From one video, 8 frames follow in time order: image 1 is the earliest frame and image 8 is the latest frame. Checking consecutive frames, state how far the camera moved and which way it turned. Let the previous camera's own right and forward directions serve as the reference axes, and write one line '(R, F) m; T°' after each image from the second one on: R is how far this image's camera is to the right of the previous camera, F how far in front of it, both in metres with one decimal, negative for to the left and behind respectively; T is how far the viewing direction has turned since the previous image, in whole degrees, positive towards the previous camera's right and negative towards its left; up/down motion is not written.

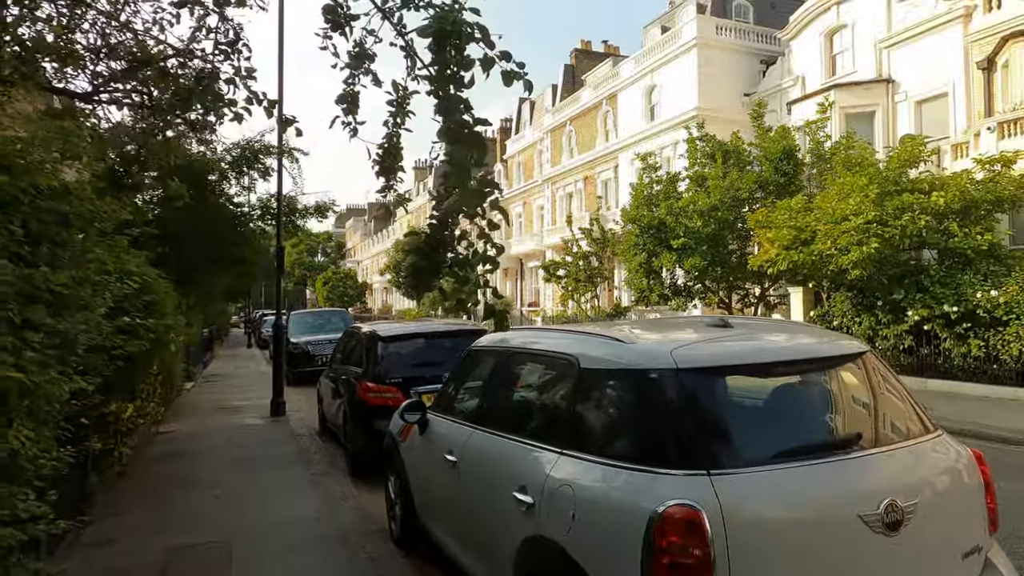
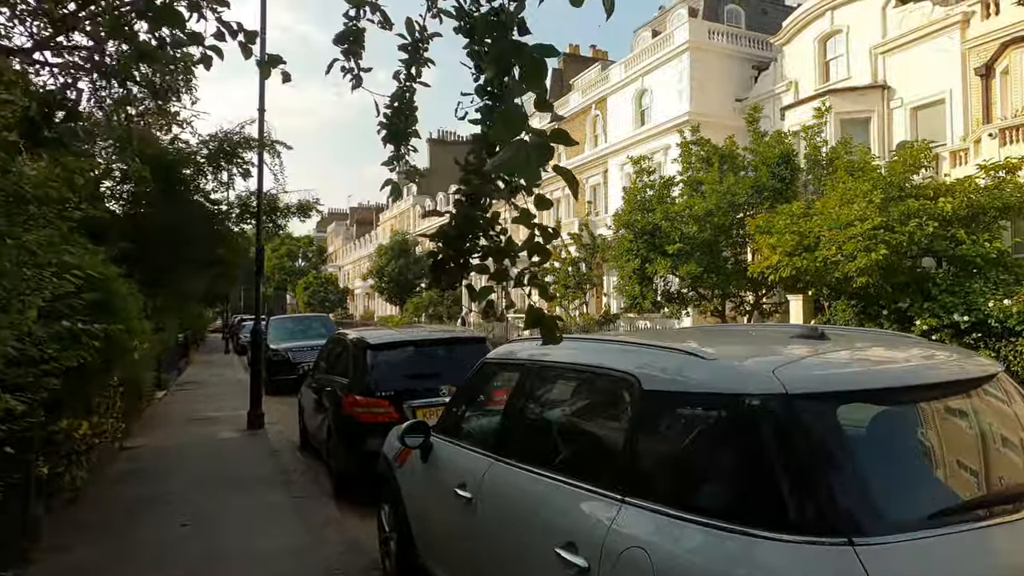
(-0.2, +0.6) m; +2°
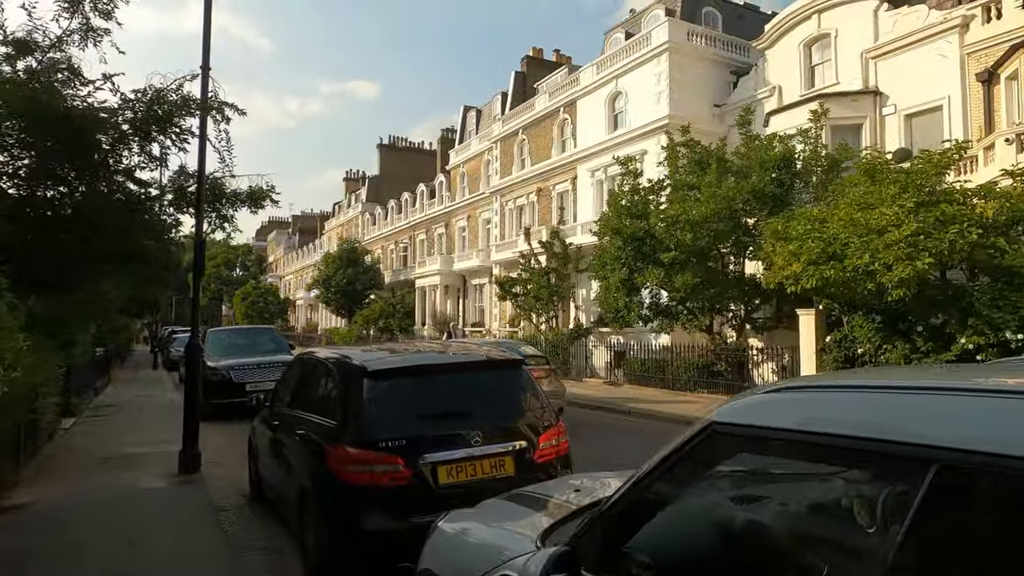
(-0.8, +1.9) m; +5°
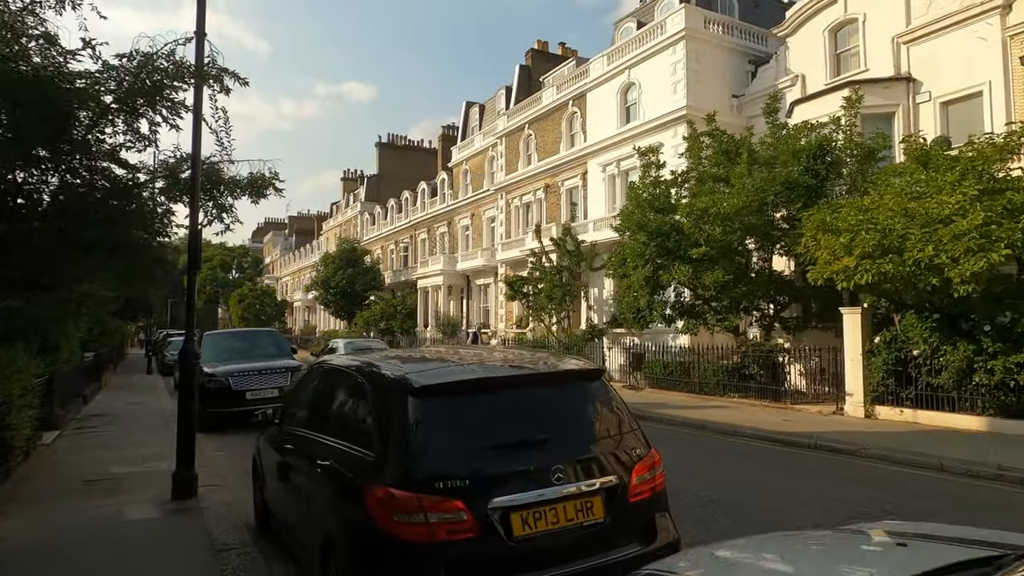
(-0.5, +1.0) m; 0°
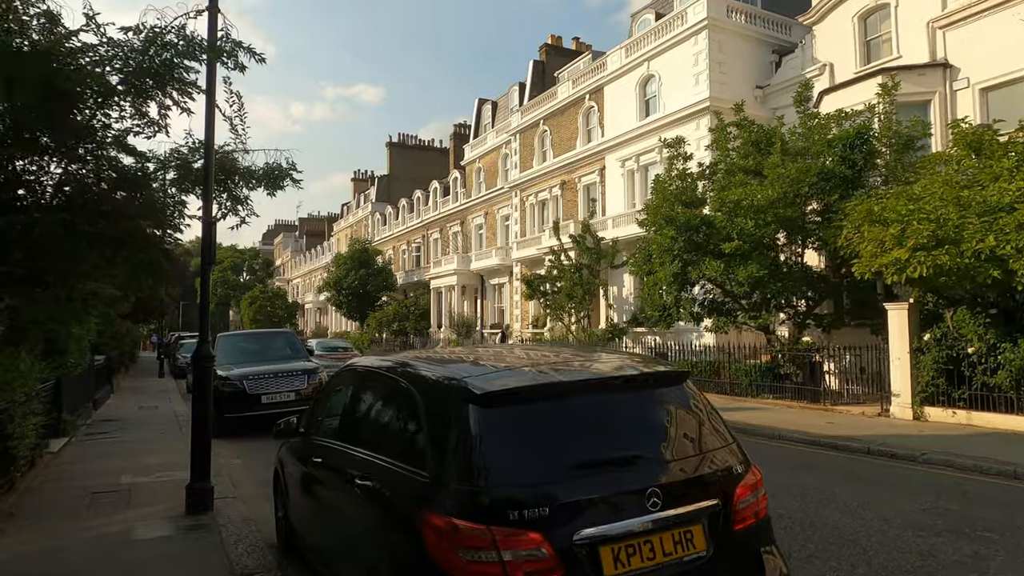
(-0.3, +0.6) m; -1°
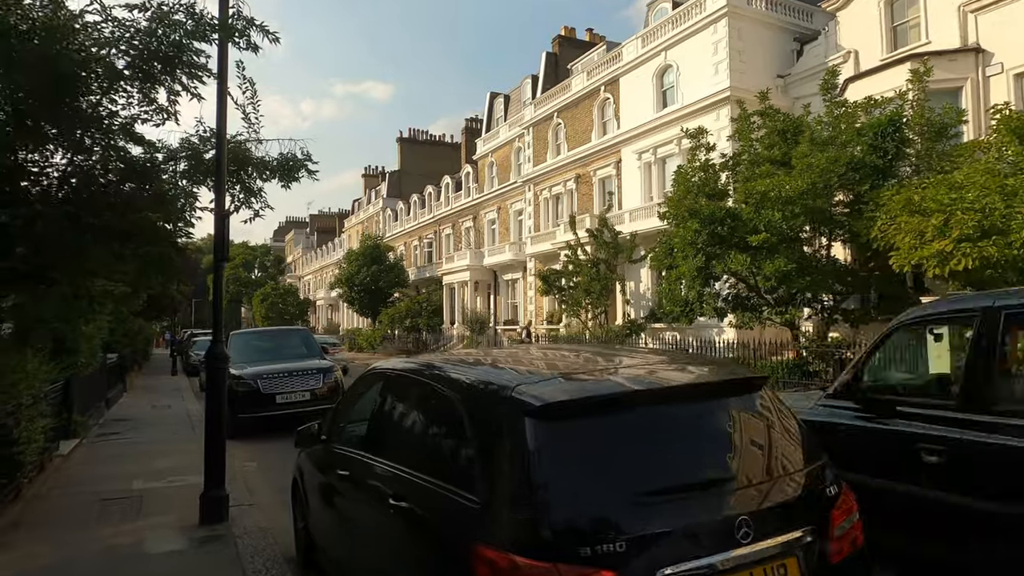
(-0.2, +0.4) m; -1°
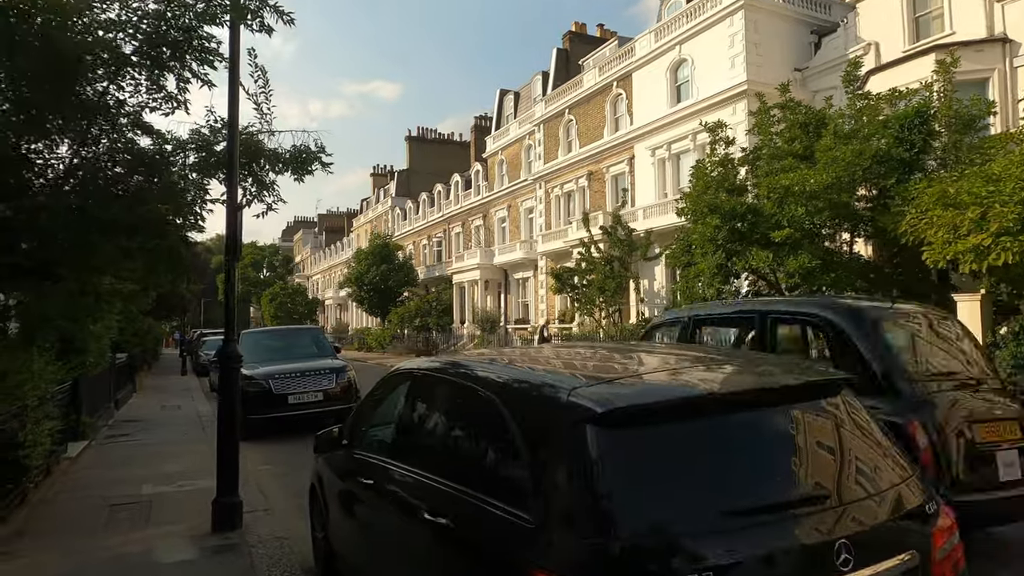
(-0.2, +0.3) m; -1°
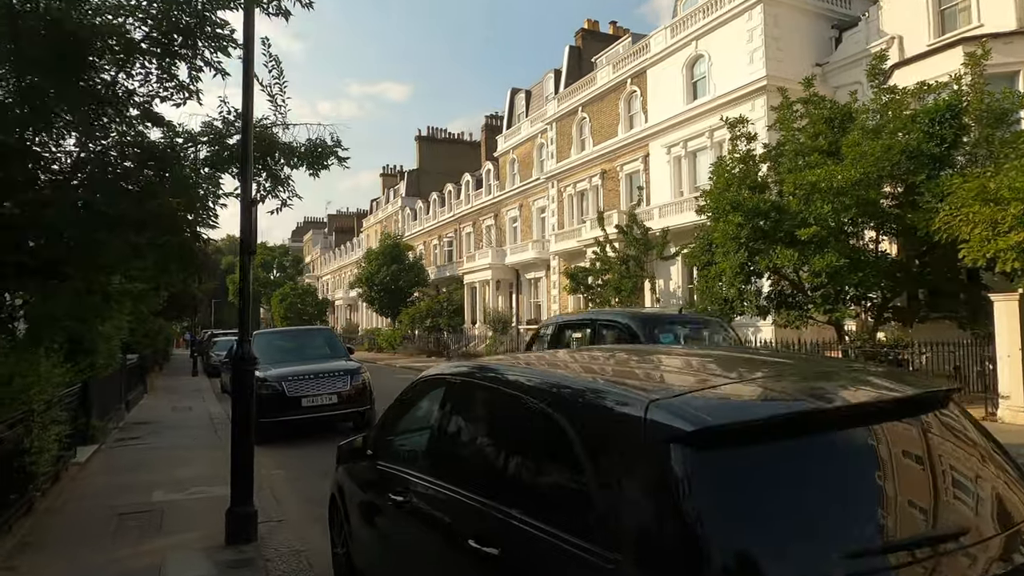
(-0.2, +0.3) m; -1°
